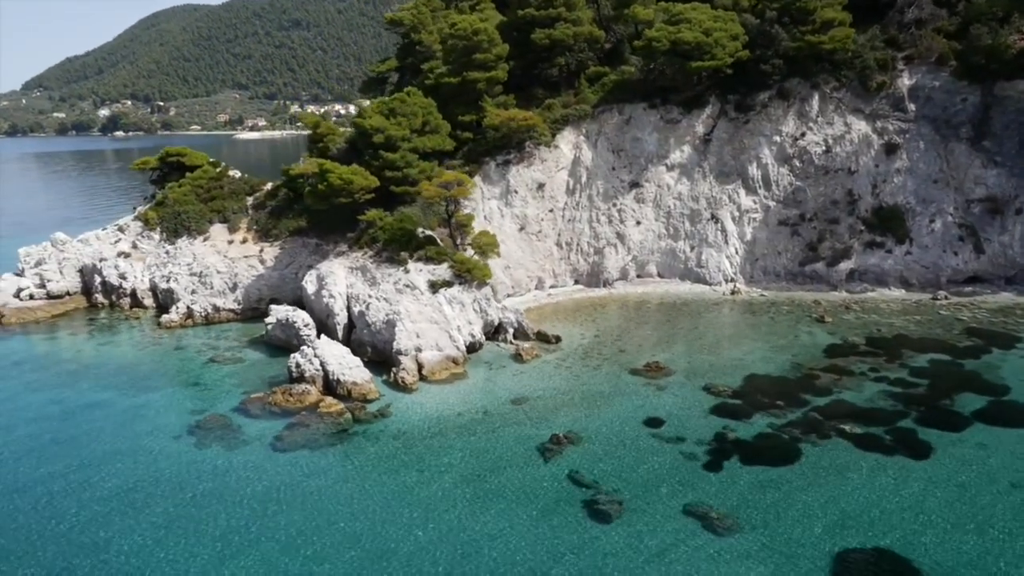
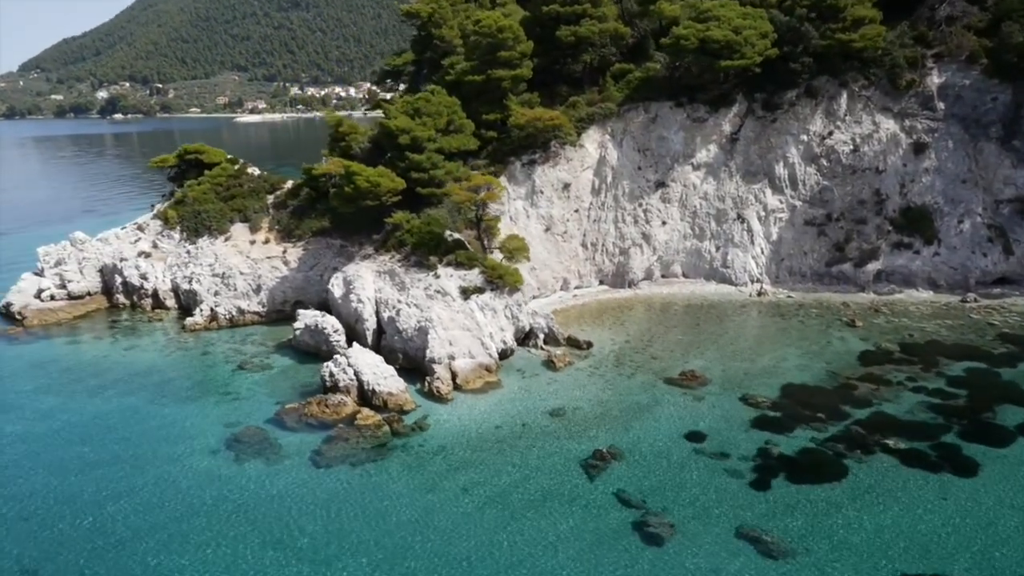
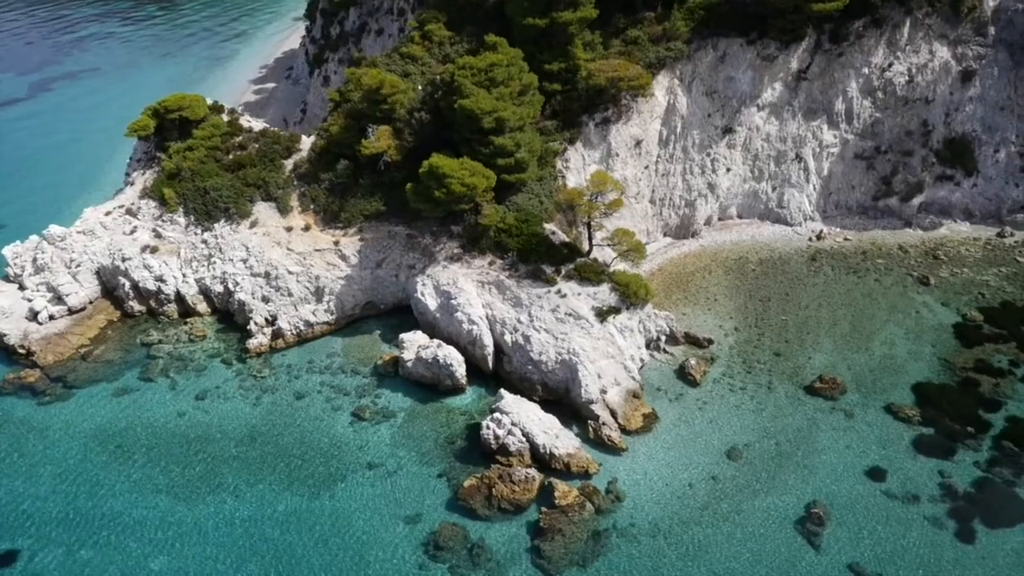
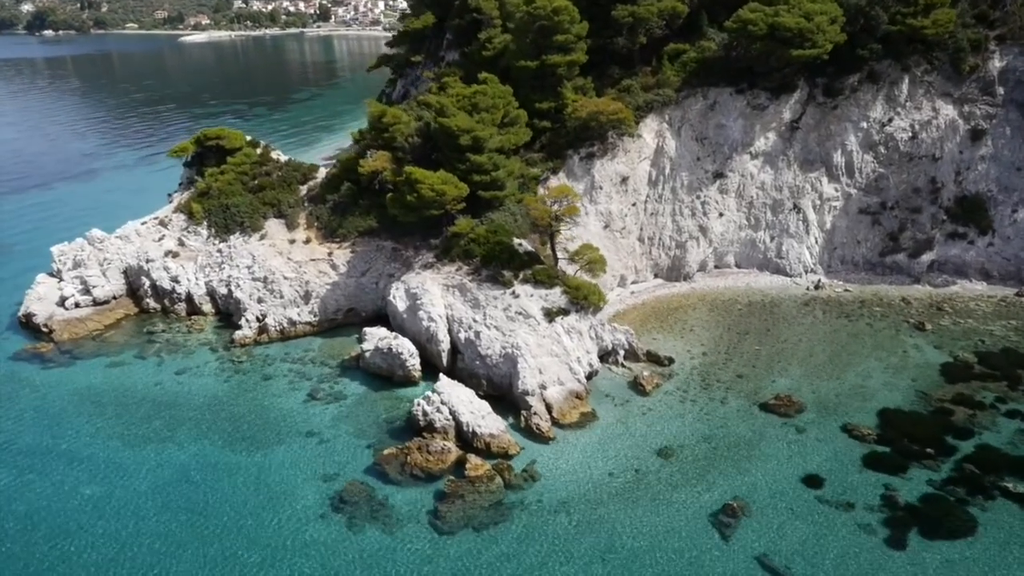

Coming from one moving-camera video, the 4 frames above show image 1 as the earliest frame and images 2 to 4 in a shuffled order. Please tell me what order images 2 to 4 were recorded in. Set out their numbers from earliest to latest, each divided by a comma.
2, 4, 3
